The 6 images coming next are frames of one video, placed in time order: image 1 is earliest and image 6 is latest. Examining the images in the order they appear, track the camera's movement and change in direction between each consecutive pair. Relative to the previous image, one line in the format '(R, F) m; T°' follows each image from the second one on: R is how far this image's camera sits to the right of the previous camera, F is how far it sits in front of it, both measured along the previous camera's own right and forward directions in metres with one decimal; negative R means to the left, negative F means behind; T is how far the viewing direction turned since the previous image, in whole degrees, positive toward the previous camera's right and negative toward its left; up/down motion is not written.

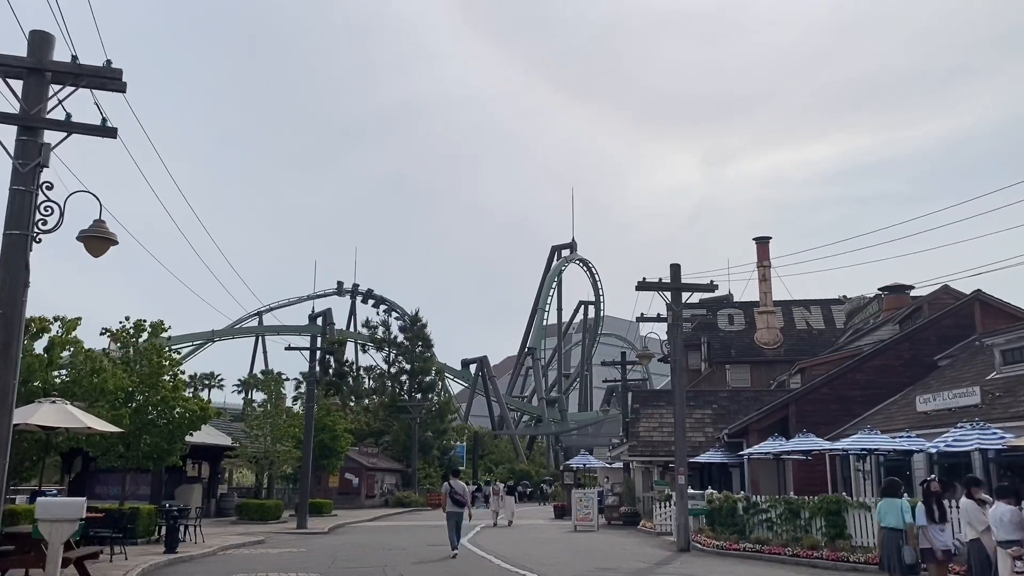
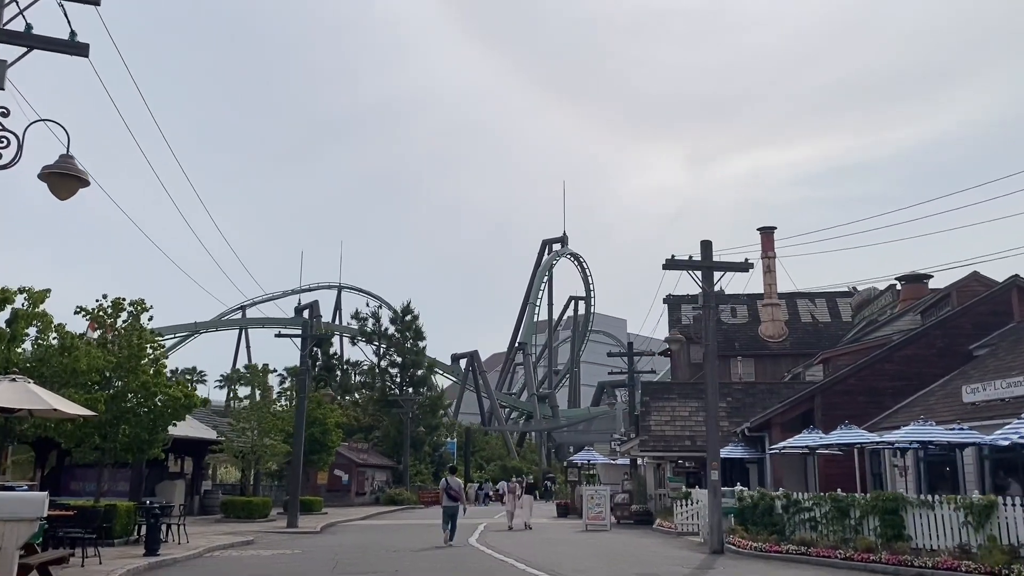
(-0.7, +1.9) m; +1°
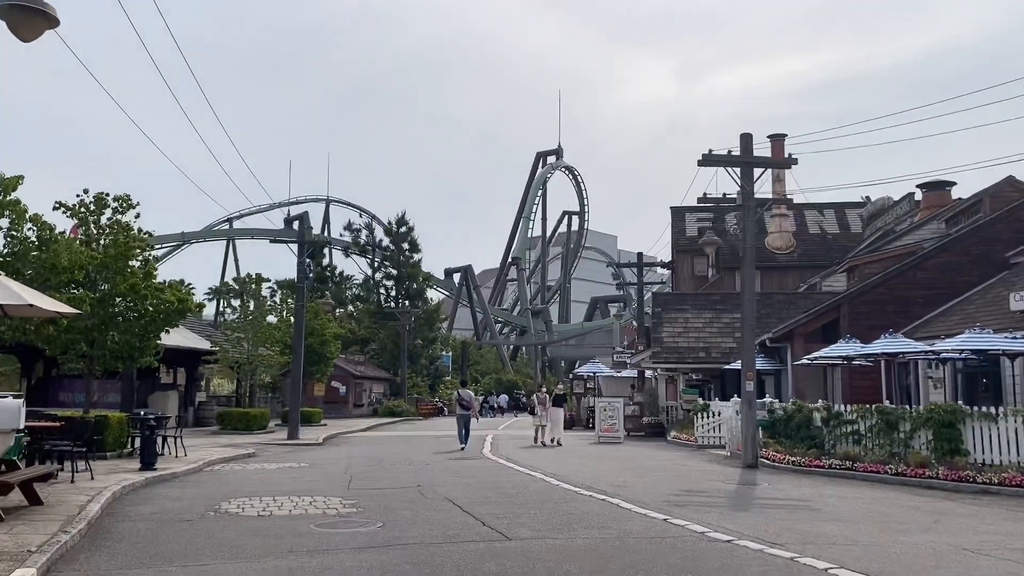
(-0.7, +1.6) m; +1°
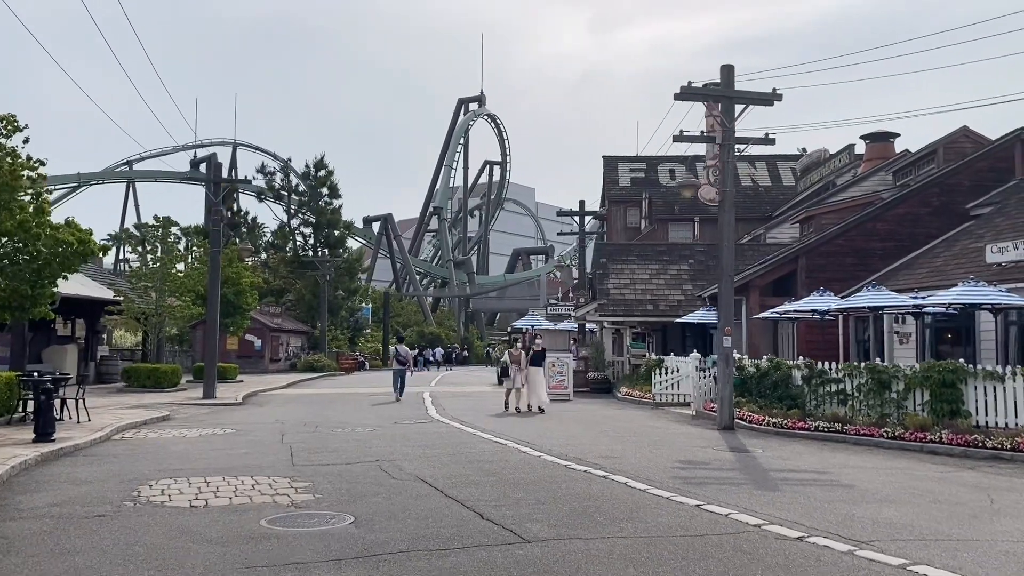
(-0.8, +2.0) m; +6°
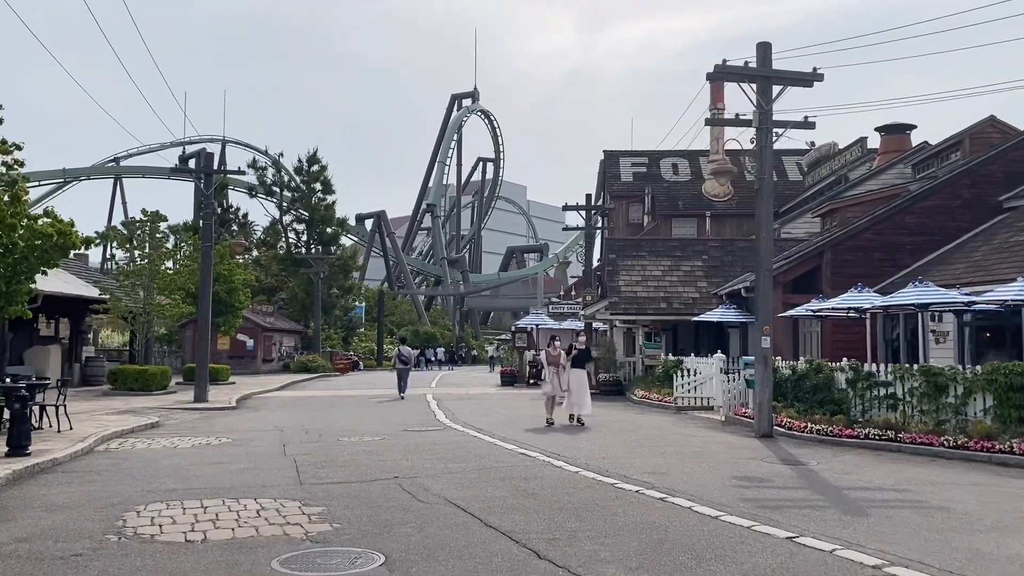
(-0.5, +1.3) m; +1°
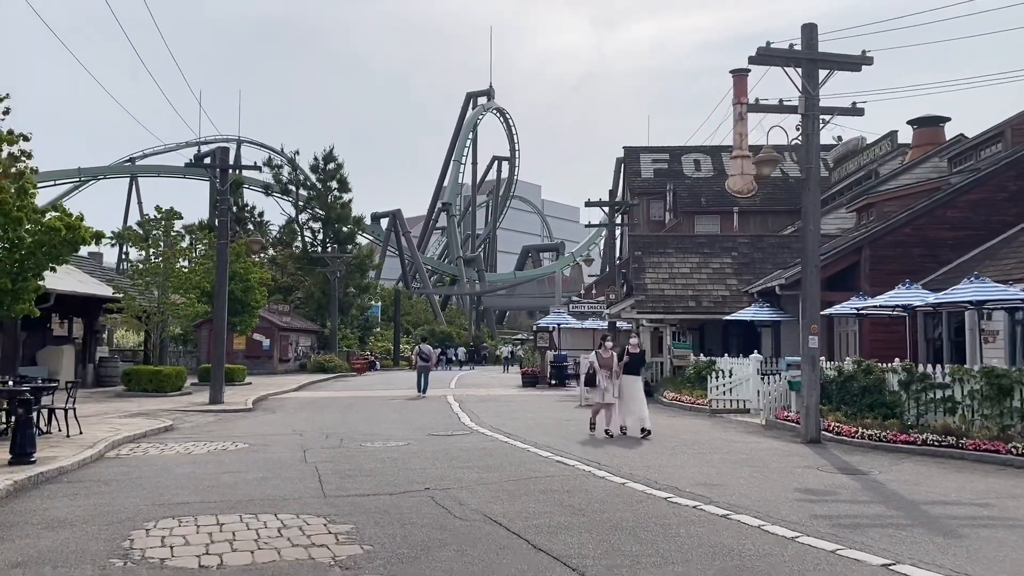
(-0.3, +0.8) m; -1°
